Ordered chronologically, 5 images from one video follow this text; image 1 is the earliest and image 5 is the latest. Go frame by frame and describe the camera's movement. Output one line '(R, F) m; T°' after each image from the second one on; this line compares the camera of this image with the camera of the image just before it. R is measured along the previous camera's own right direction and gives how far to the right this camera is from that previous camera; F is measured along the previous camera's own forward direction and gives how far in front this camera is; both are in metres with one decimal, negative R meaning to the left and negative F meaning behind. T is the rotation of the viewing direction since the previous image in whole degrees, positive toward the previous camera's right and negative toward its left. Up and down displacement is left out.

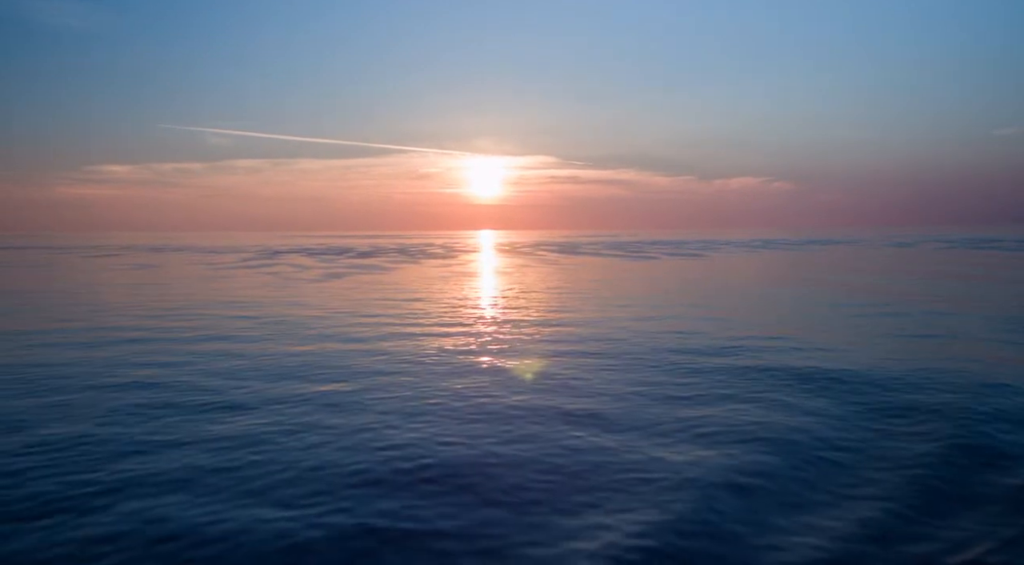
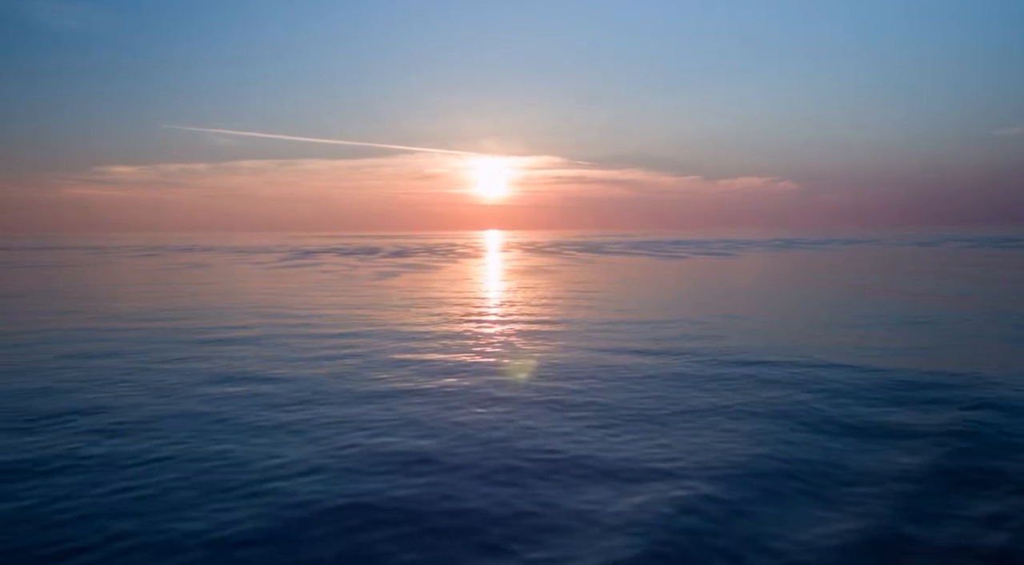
(-2.8, -2.4) m; 0°
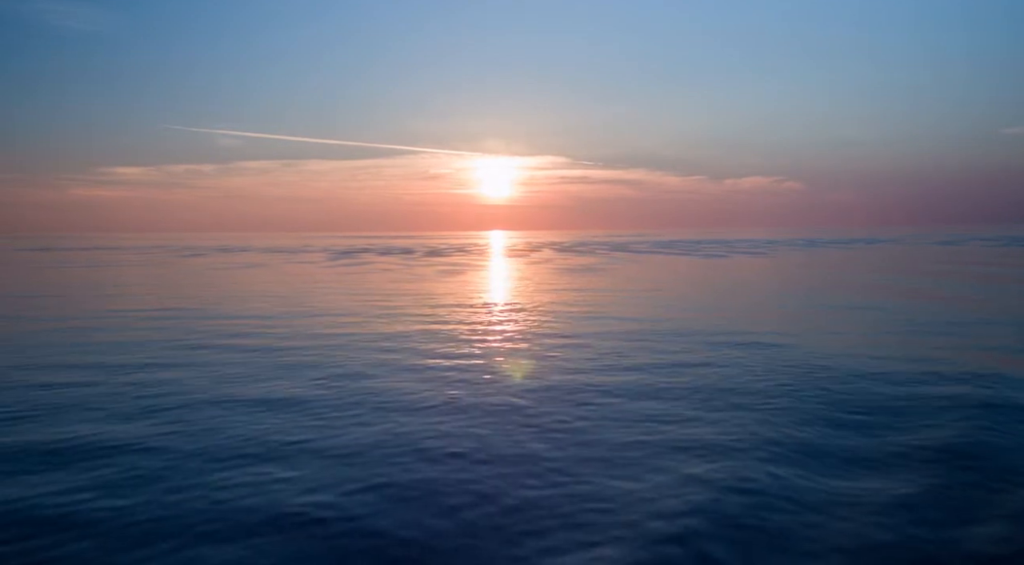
(-3.6, -3.2) m; 0°
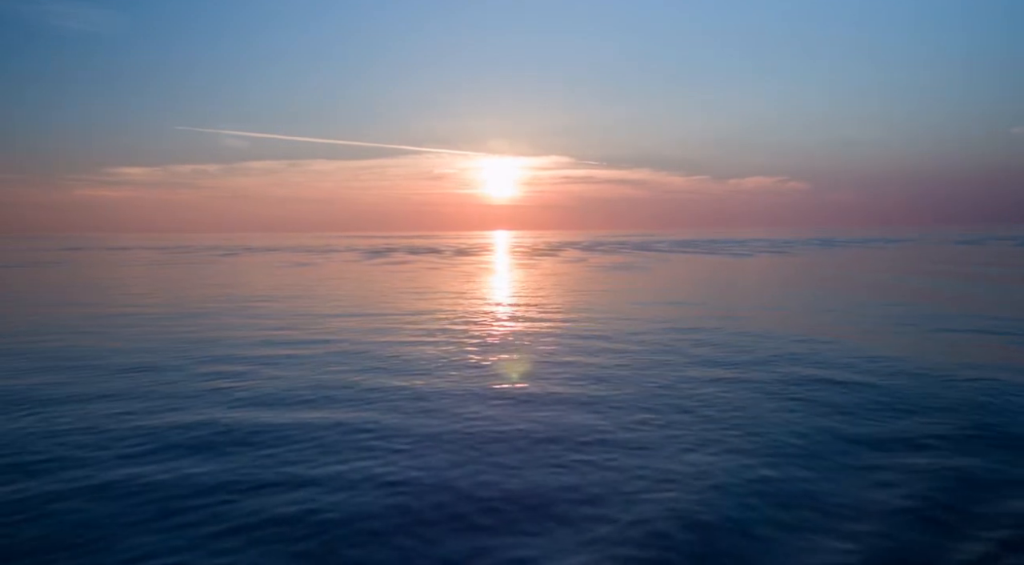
(-3.3, -2.8) m; 0°
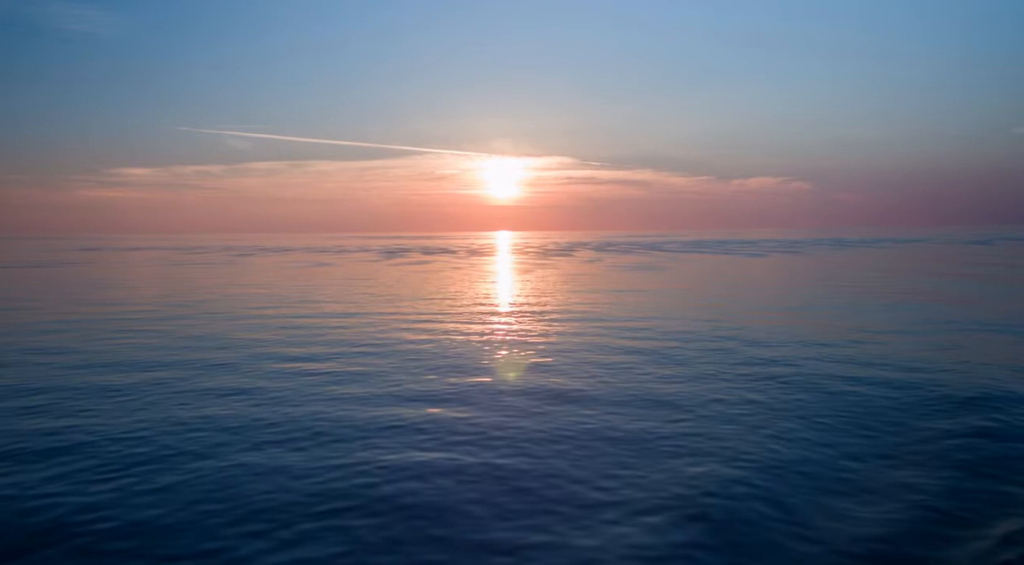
(-1.6, -1.4) m; 0°
